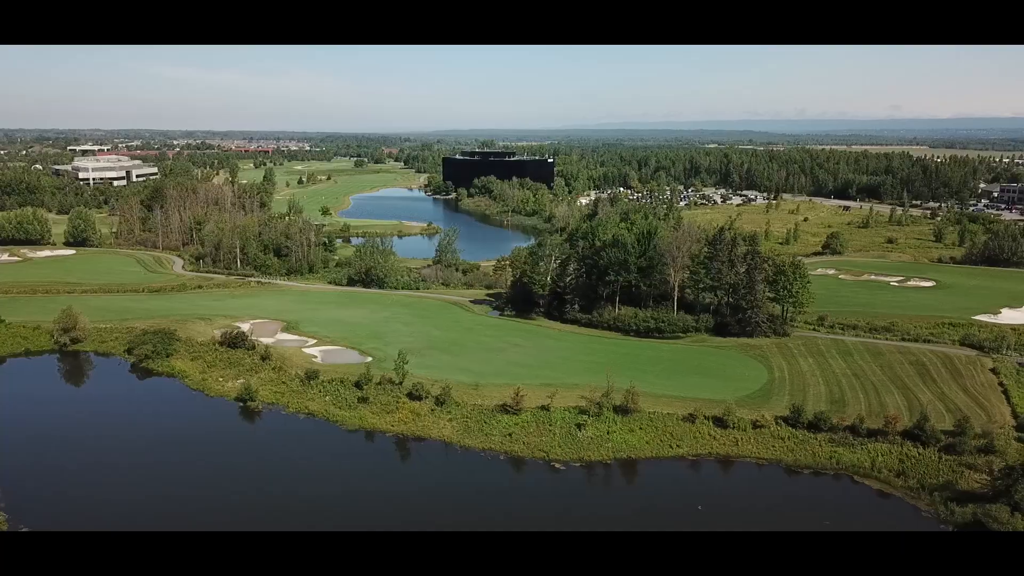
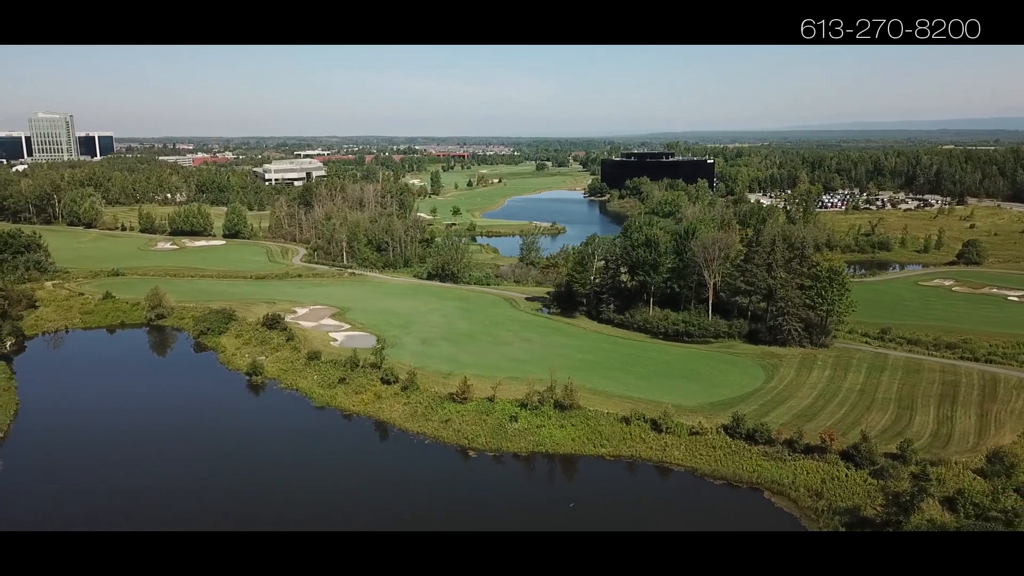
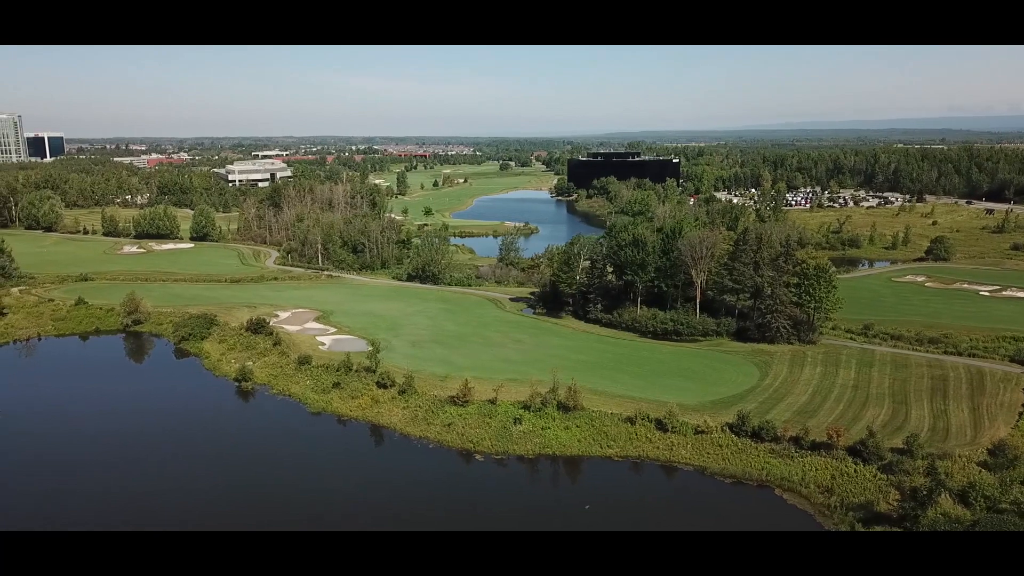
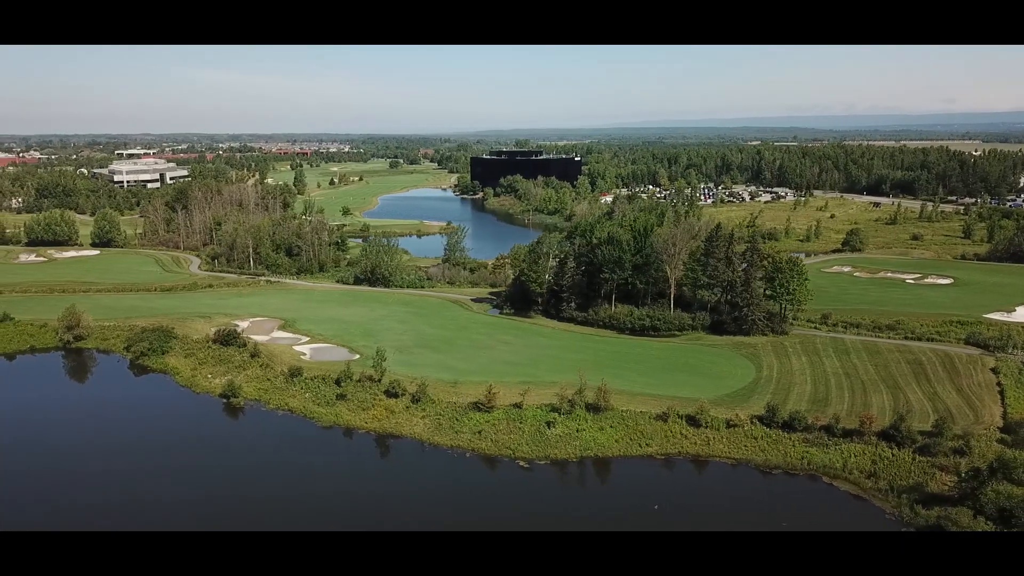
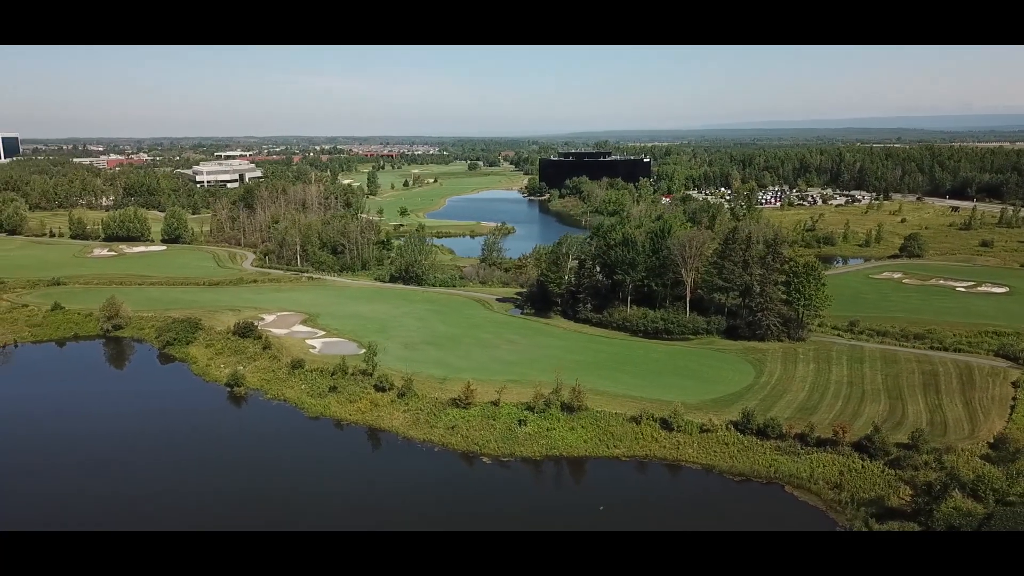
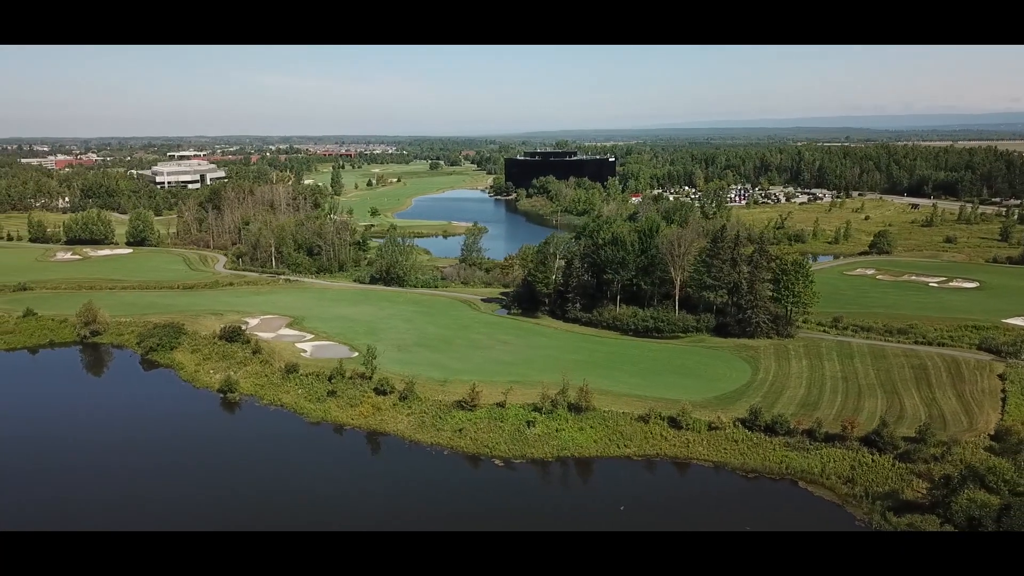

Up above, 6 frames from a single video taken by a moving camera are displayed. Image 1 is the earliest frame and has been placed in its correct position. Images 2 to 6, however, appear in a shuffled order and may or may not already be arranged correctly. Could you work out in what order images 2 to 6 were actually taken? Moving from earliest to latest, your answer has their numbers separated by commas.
4, 6, 5, 3, 2
